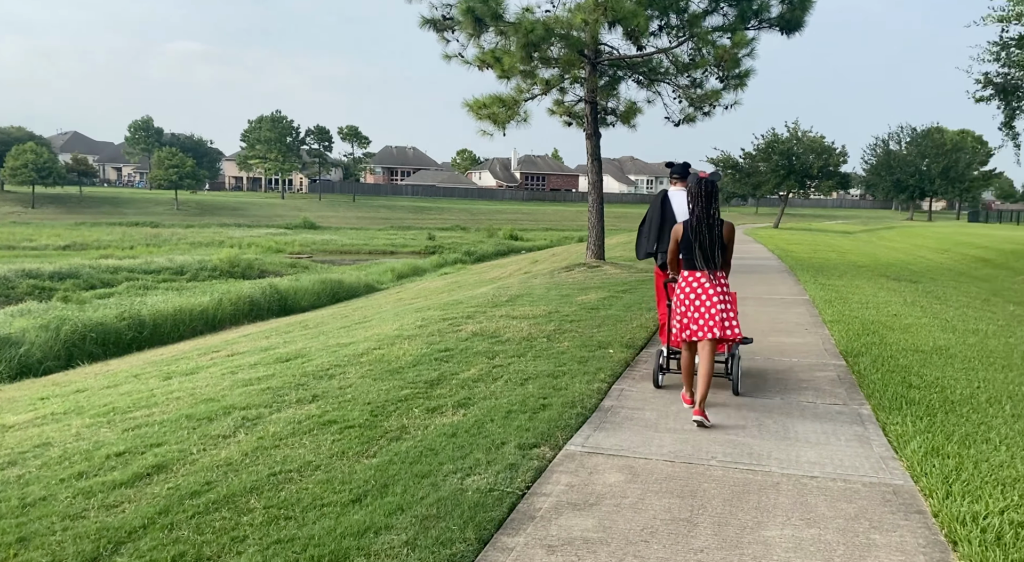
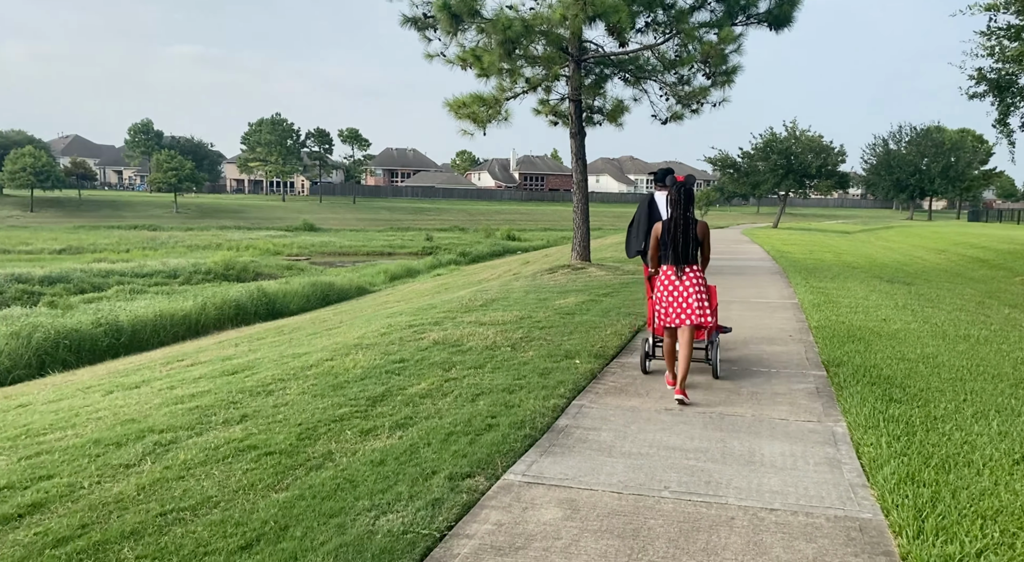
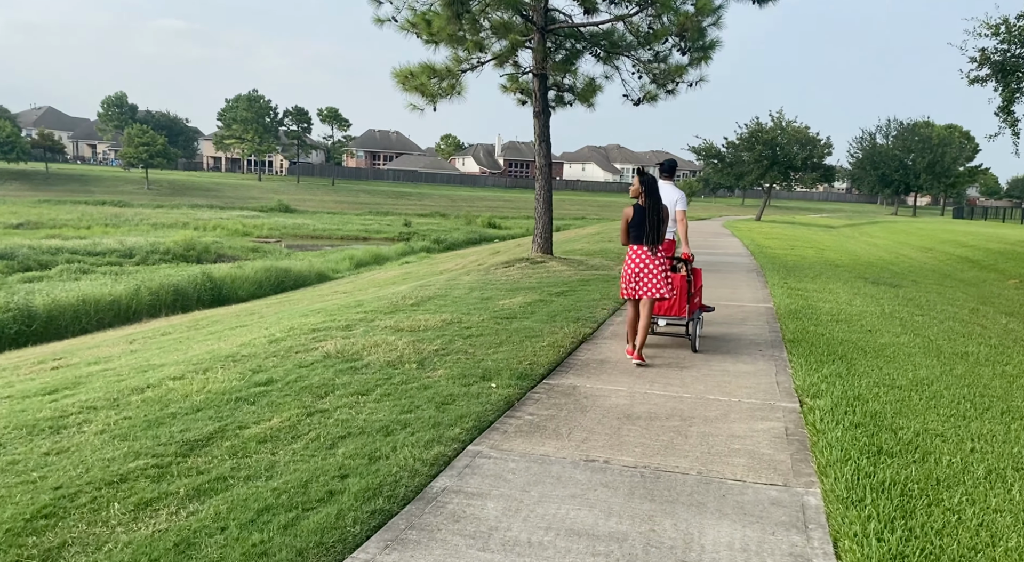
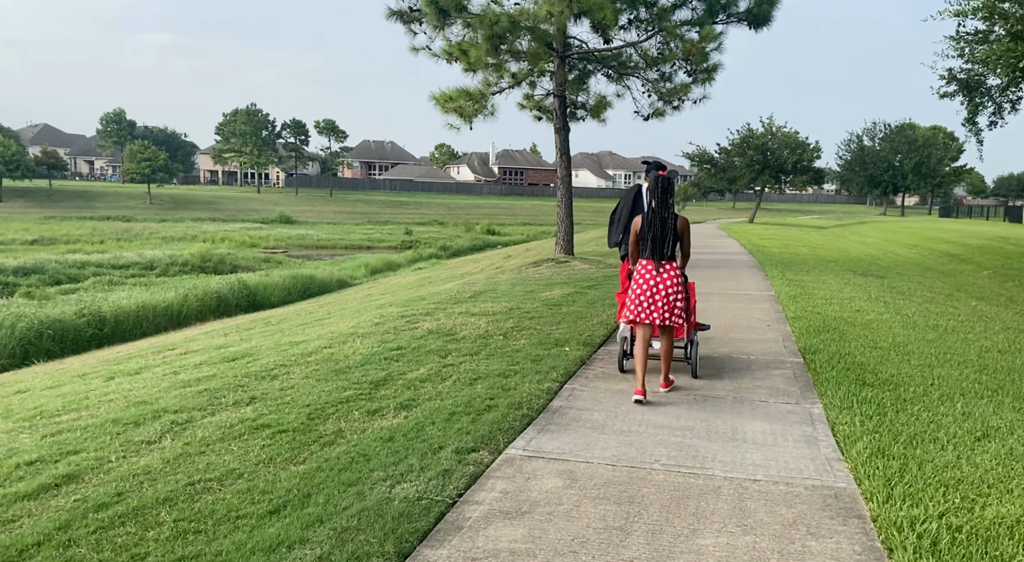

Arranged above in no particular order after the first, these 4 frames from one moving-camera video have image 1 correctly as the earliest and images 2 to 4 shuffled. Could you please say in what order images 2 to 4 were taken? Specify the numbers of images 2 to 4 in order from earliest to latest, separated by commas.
4, 2, 3
